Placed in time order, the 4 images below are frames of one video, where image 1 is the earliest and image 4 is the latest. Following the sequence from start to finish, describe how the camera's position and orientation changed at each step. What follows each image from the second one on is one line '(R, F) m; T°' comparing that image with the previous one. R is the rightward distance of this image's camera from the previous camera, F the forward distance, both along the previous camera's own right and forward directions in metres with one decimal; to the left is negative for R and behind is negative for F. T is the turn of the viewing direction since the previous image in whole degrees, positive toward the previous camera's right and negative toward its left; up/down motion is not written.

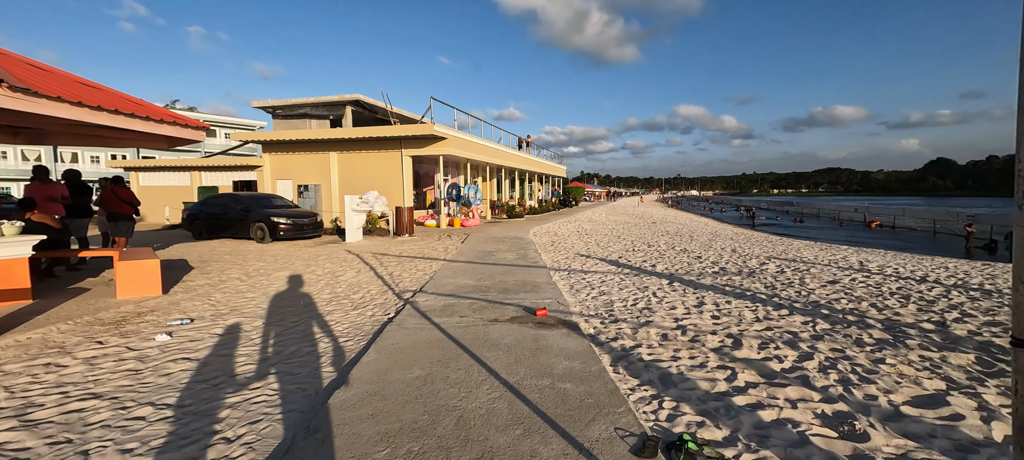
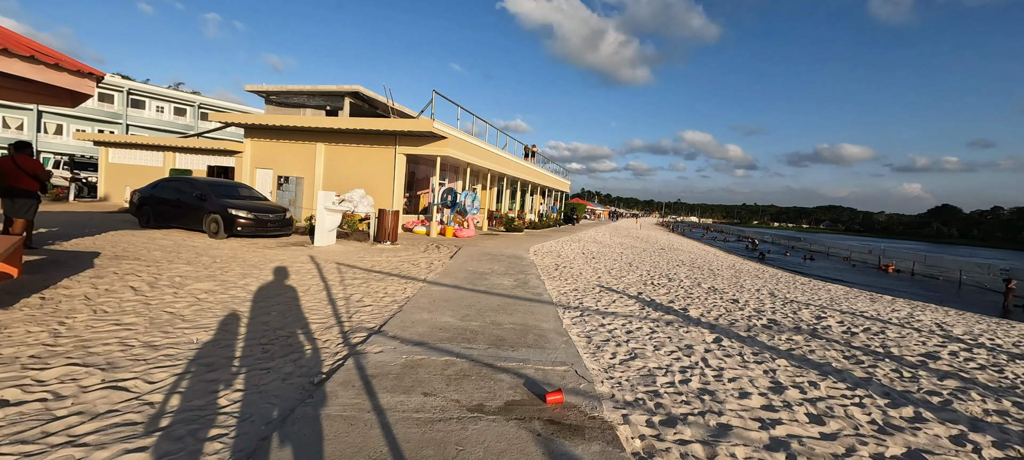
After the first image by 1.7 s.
(-0.1, +1.8) m; 0°
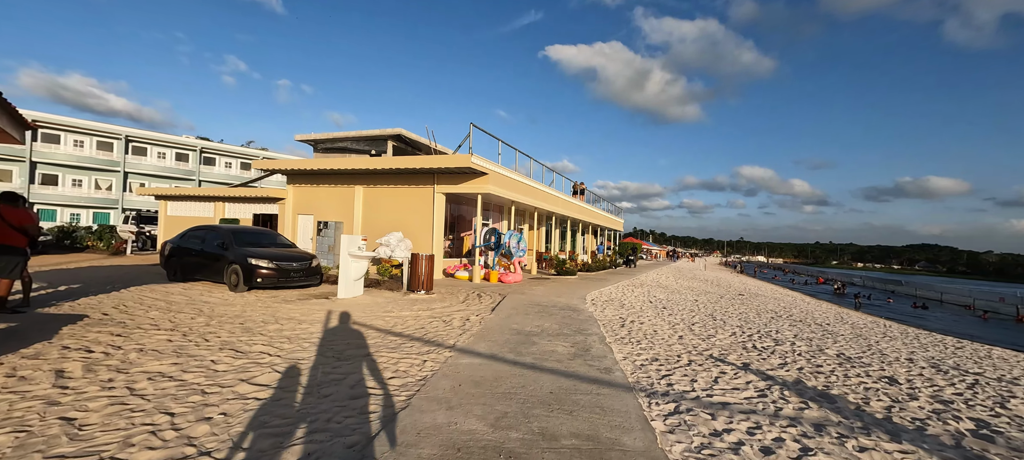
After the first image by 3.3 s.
(-0.1, +1.7) m; -7°
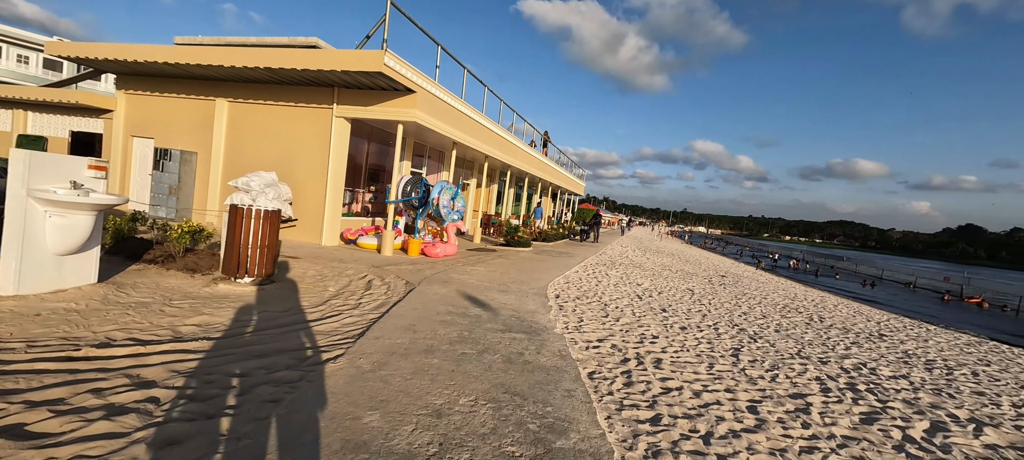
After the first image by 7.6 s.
(+0.6, +4.8) m; +6°
